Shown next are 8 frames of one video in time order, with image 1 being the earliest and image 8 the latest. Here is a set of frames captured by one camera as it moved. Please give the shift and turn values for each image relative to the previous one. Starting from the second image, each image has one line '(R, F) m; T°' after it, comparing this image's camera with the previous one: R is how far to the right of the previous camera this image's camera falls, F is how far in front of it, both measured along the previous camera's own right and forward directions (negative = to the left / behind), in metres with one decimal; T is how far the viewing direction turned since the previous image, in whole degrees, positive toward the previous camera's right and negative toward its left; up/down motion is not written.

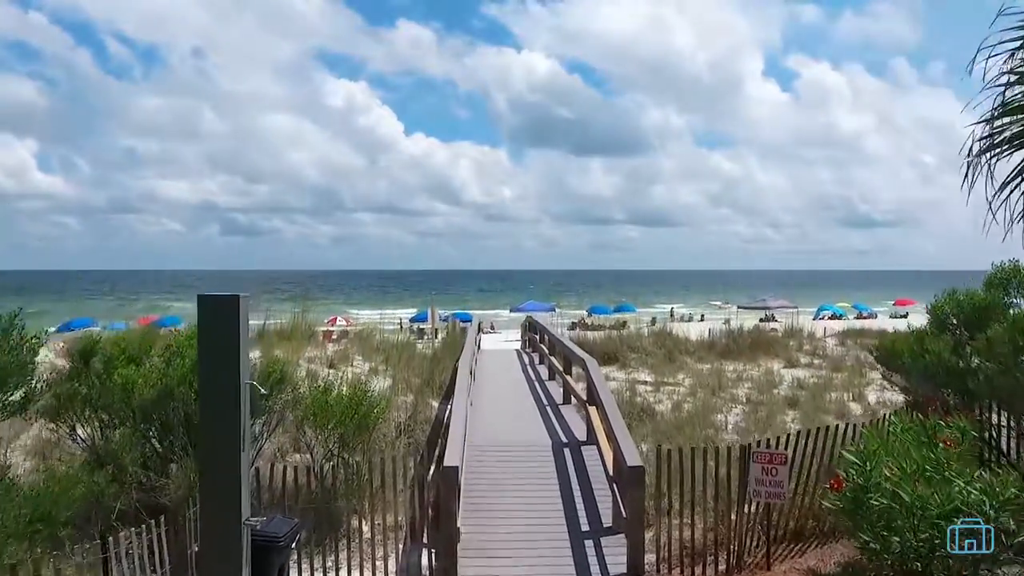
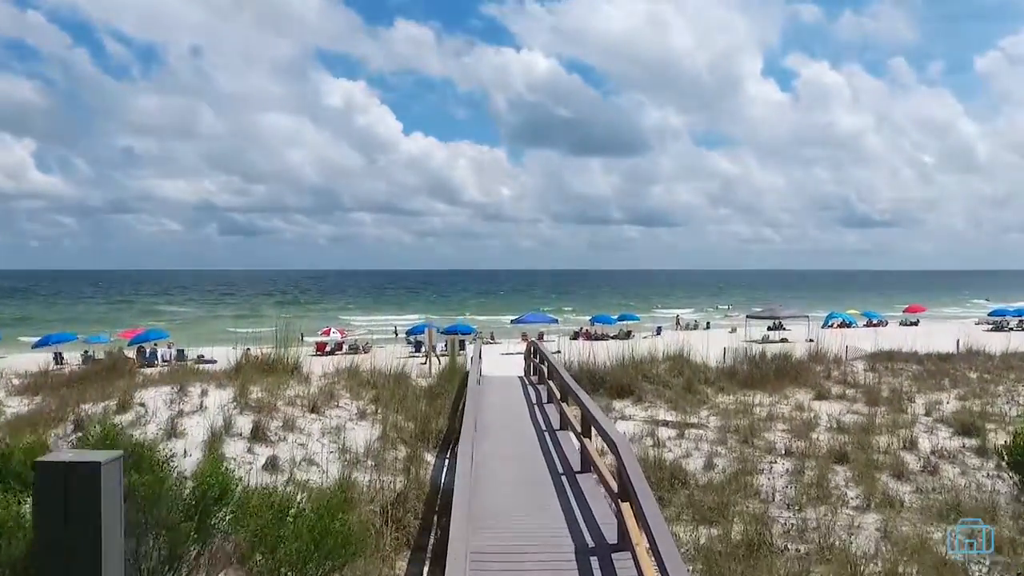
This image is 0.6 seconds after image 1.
(-0.1, +1.2) m; 0°
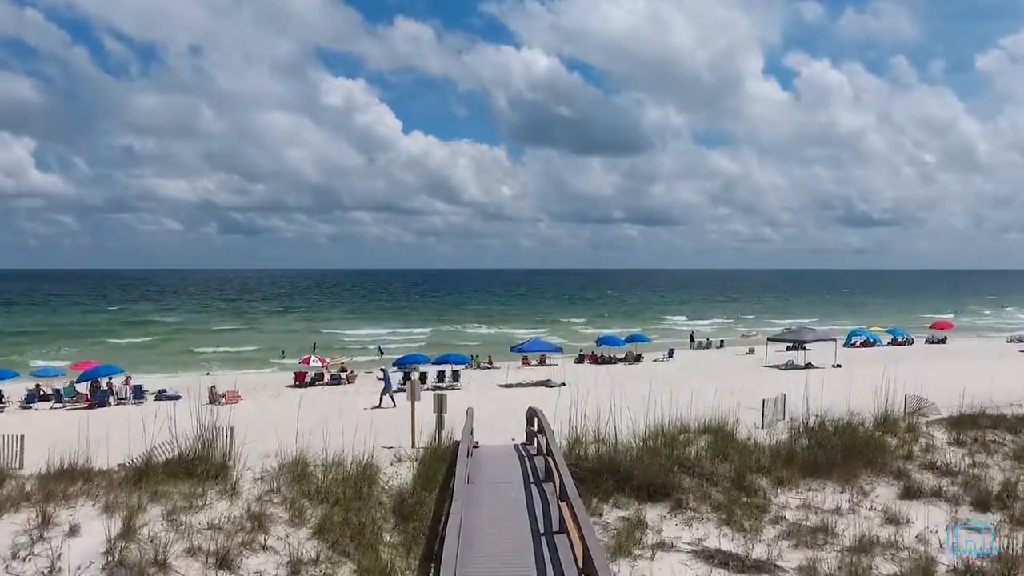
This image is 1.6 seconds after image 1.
(0.0, +2.8) m; 0°
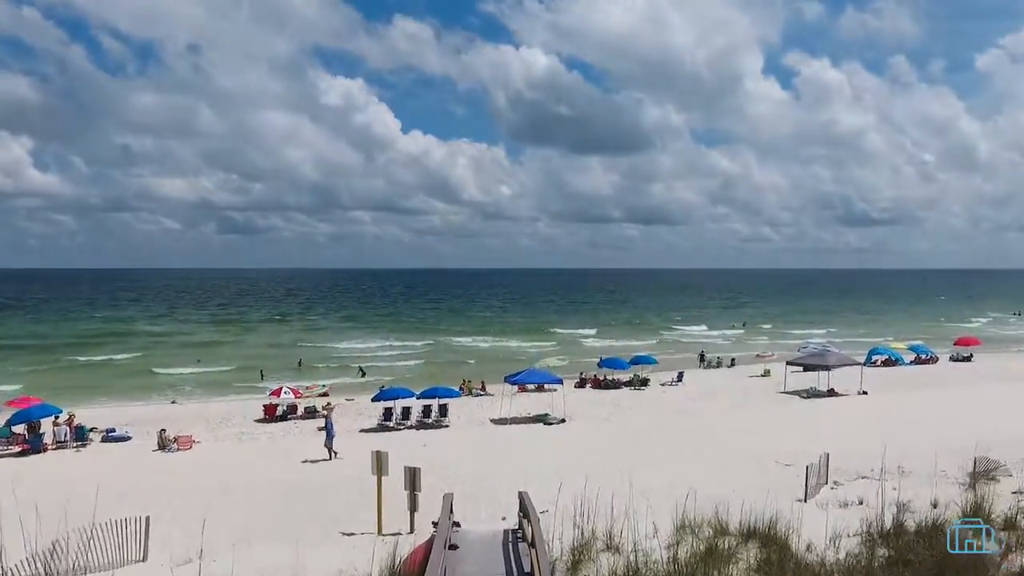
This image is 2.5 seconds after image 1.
(+0.2, +2.6) m; 0°
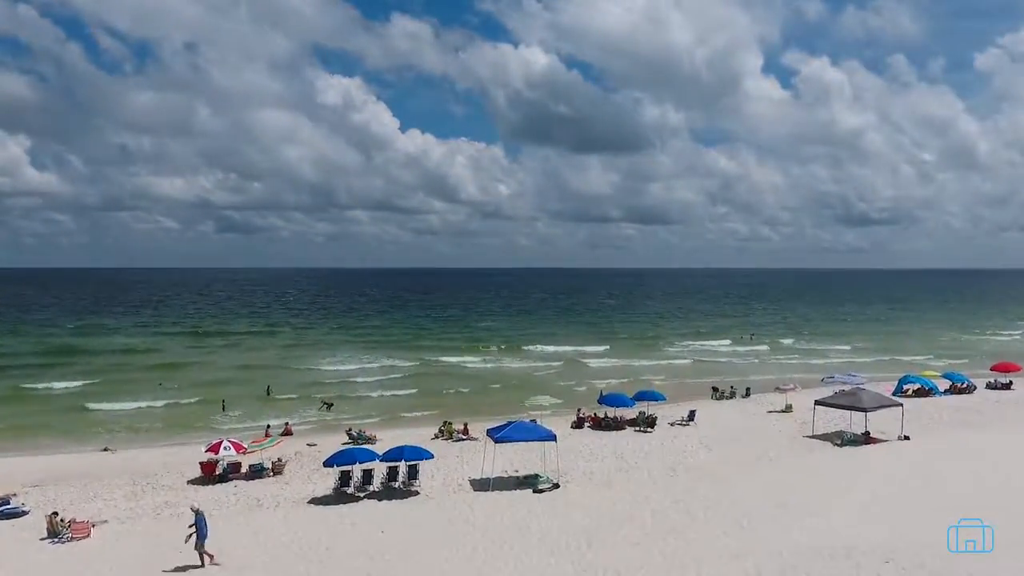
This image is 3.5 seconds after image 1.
(+0.6, +3.6) m; 0°
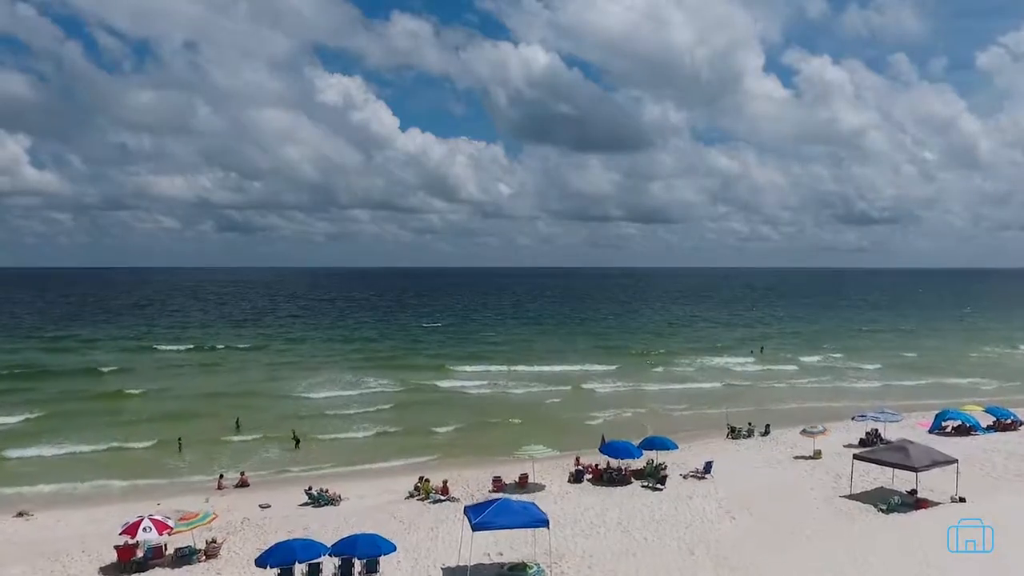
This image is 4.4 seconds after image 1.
(+0.6, +3.4) m; 0°
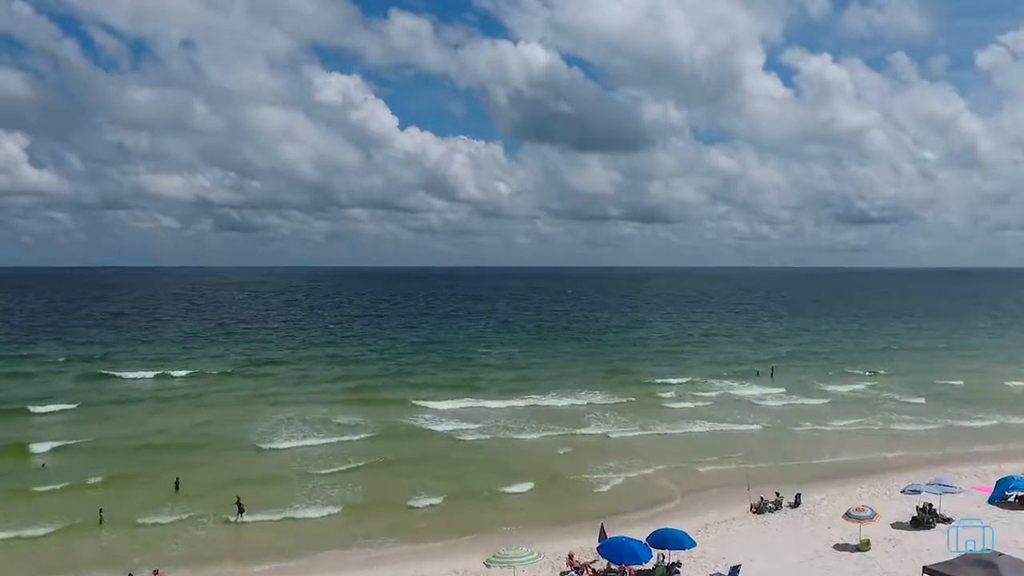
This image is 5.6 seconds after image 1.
(+0.8, +4.5) m; 0°
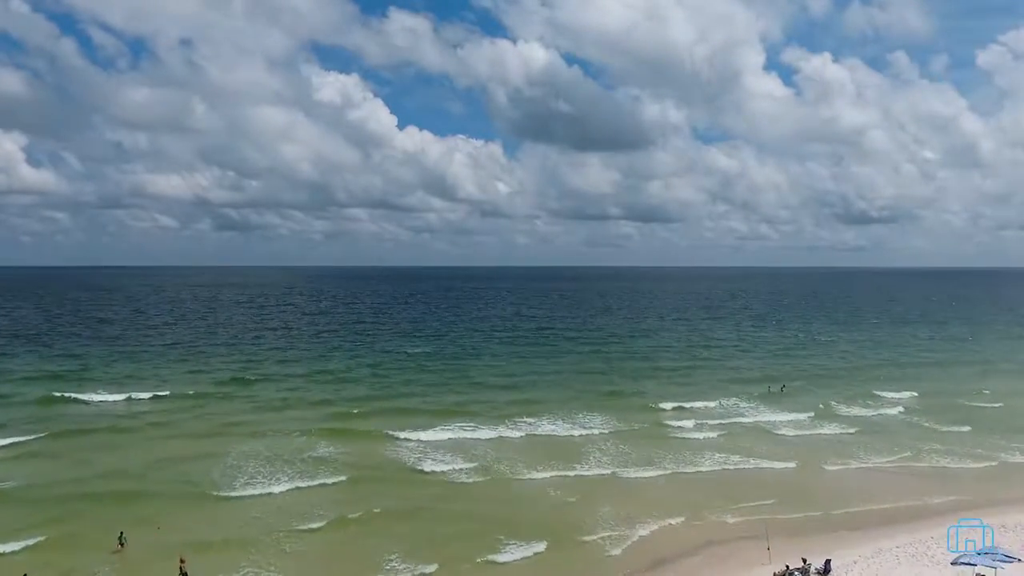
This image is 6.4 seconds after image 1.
(+0.4, +3.3) m; 0°
